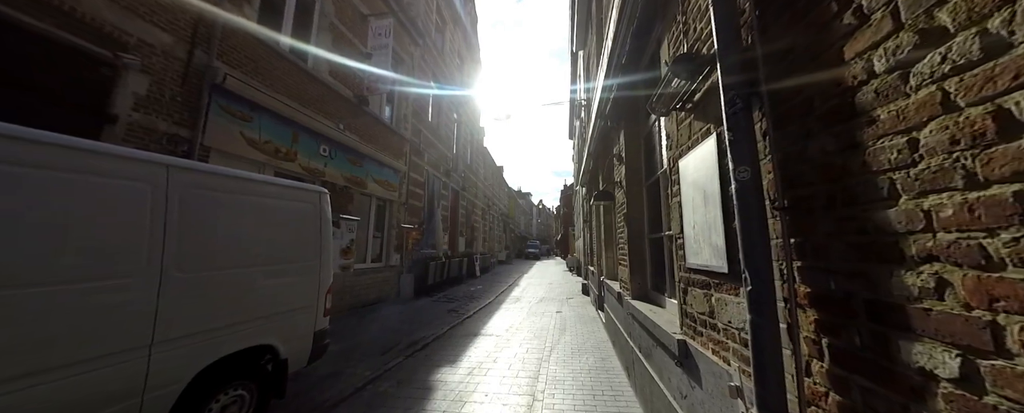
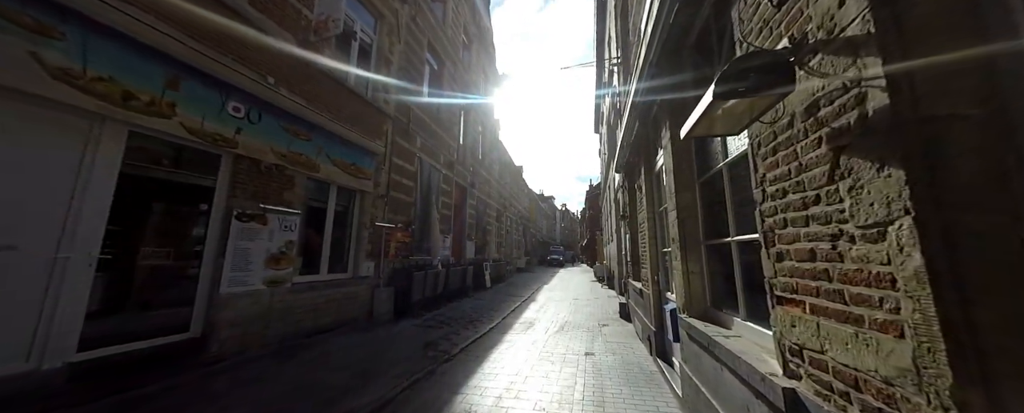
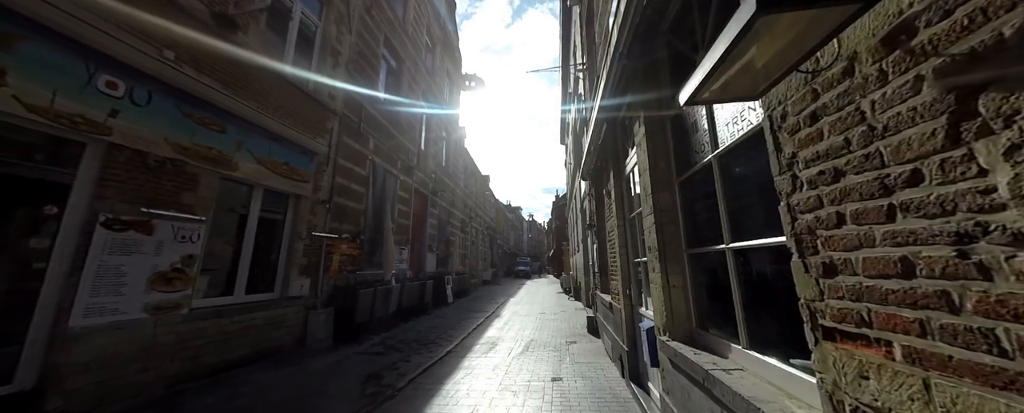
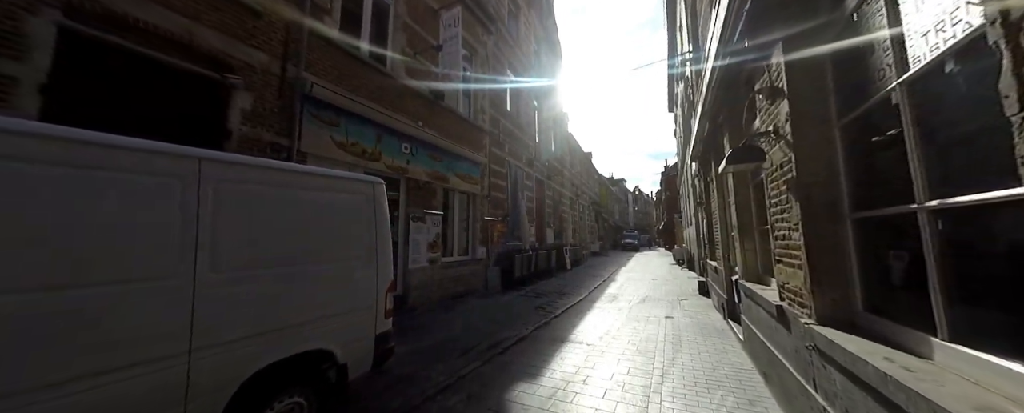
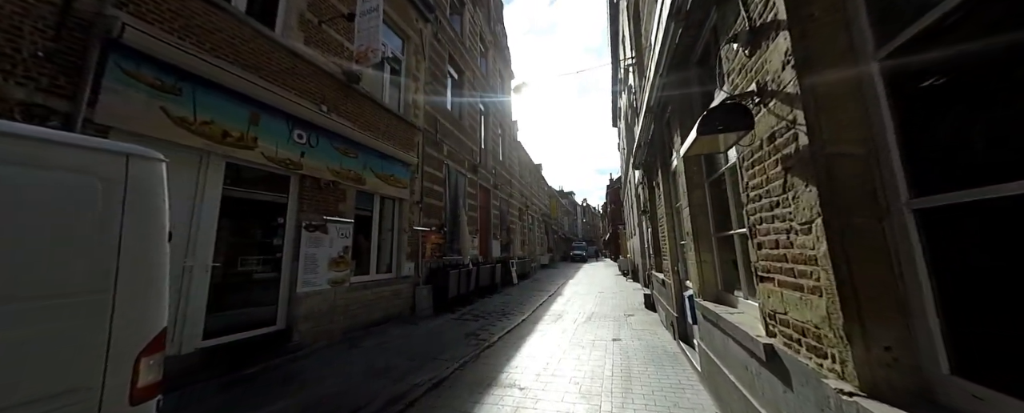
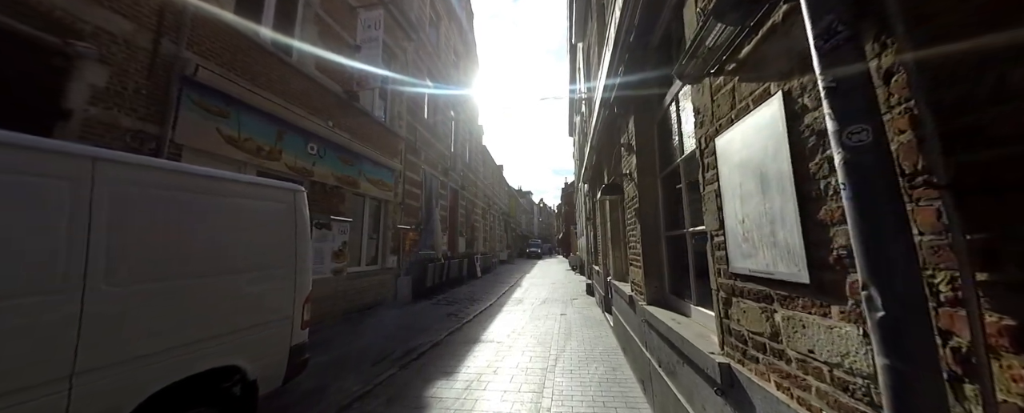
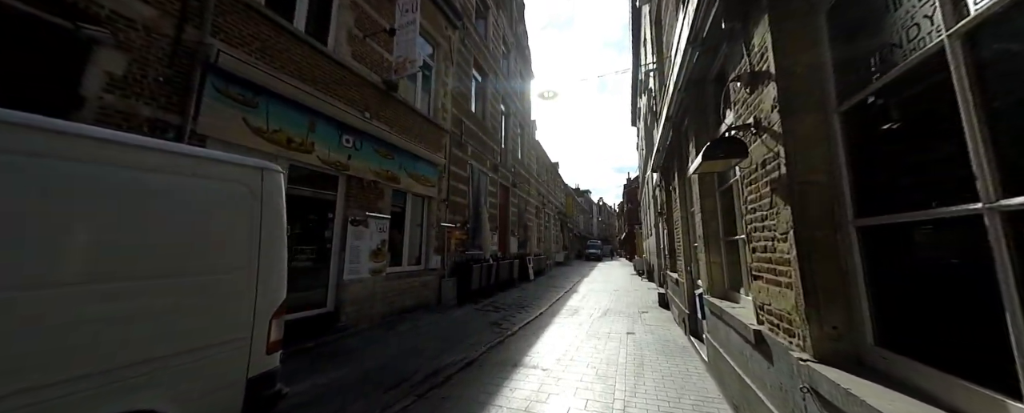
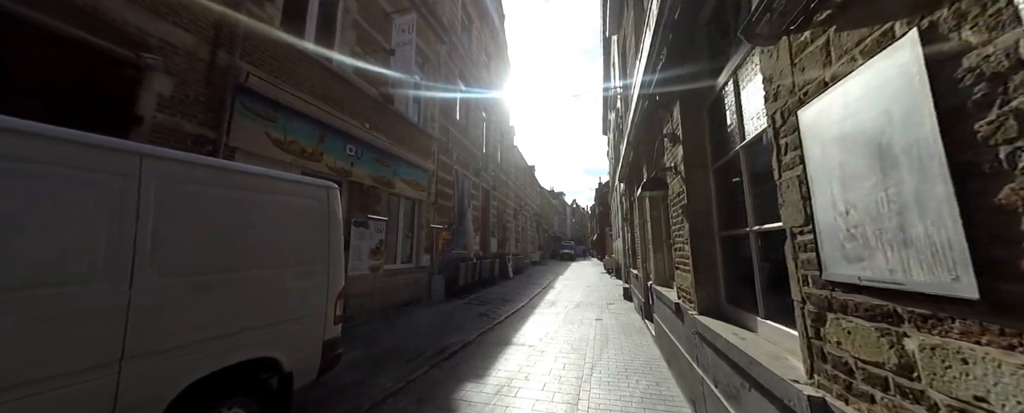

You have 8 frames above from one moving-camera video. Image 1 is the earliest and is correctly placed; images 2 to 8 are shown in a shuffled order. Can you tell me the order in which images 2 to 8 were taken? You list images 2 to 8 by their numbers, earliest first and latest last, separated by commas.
6, 8, 4, 7, 5, 2, 3
